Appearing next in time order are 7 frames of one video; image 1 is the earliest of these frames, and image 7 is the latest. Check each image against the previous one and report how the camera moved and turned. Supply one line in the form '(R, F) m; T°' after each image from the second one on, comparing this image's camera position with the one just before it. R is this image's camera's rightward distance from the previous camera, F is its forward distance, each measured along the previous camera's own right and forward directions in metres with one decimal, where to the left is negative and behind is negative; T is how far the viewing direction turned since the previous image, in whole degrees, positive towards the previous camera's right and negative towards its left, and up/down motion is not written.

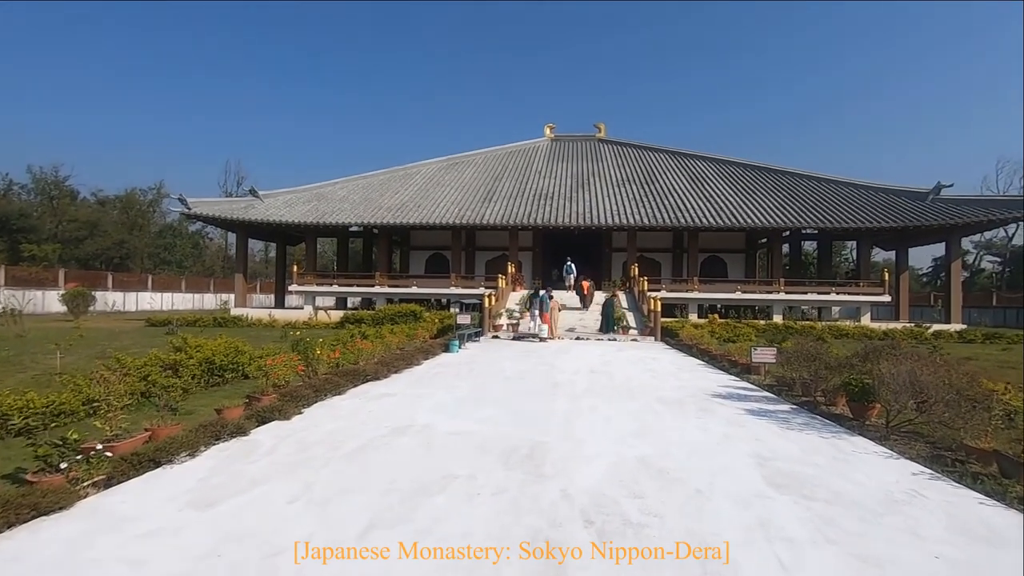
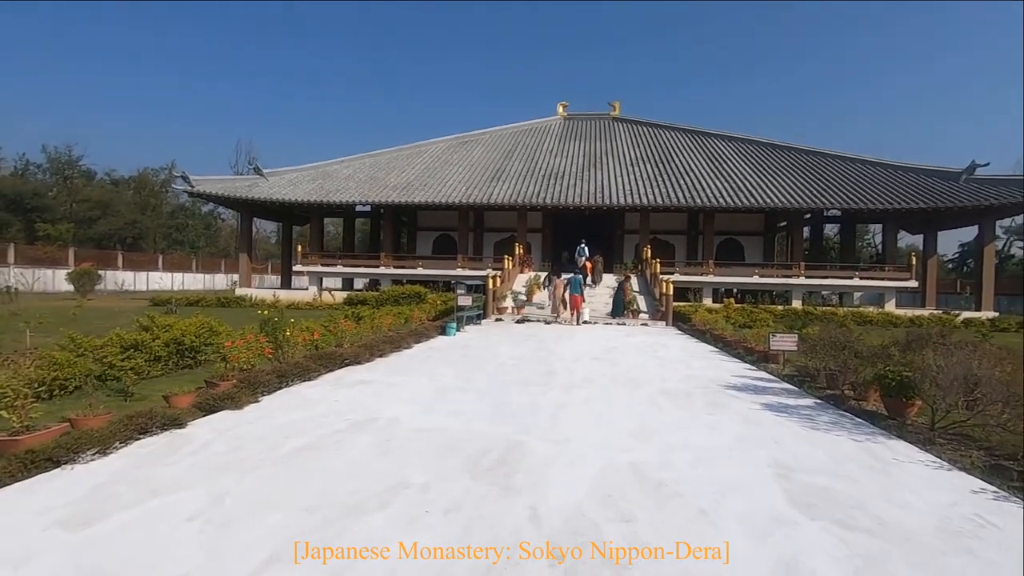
(+0.3, +0.8) m; -1°
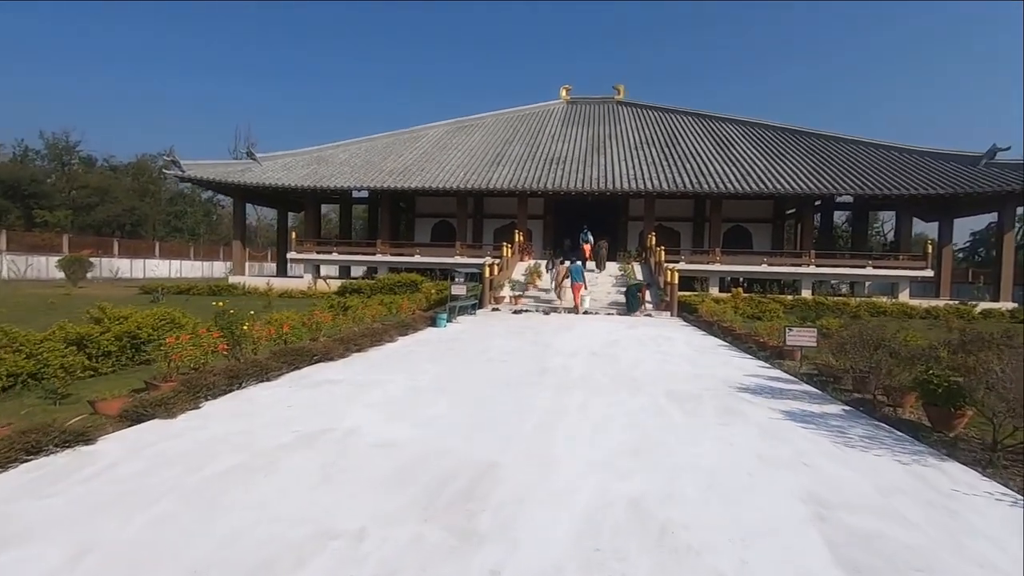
(+0.2, +0.8) m; 0°
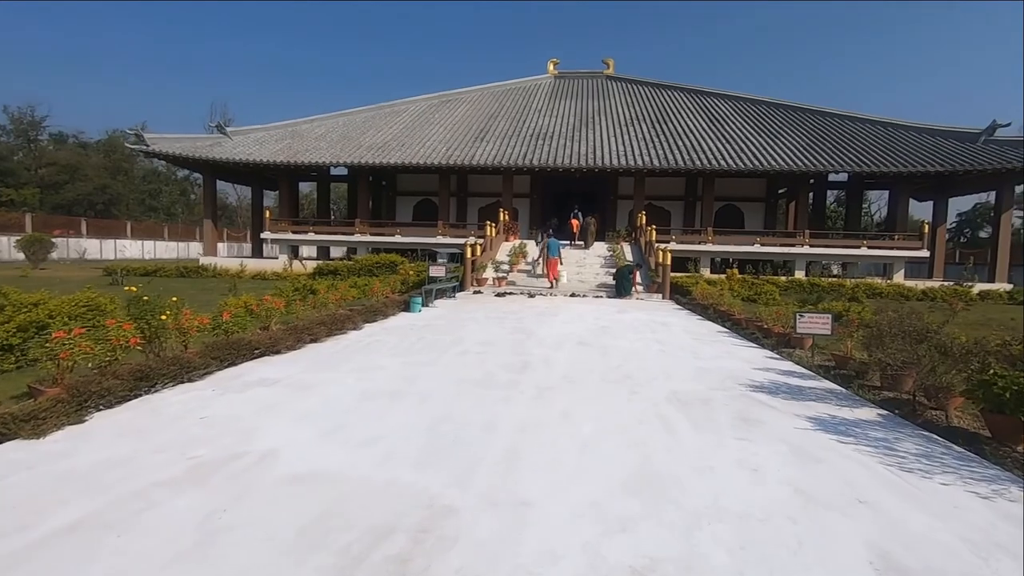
(+0.1, +0.9) m; +1°
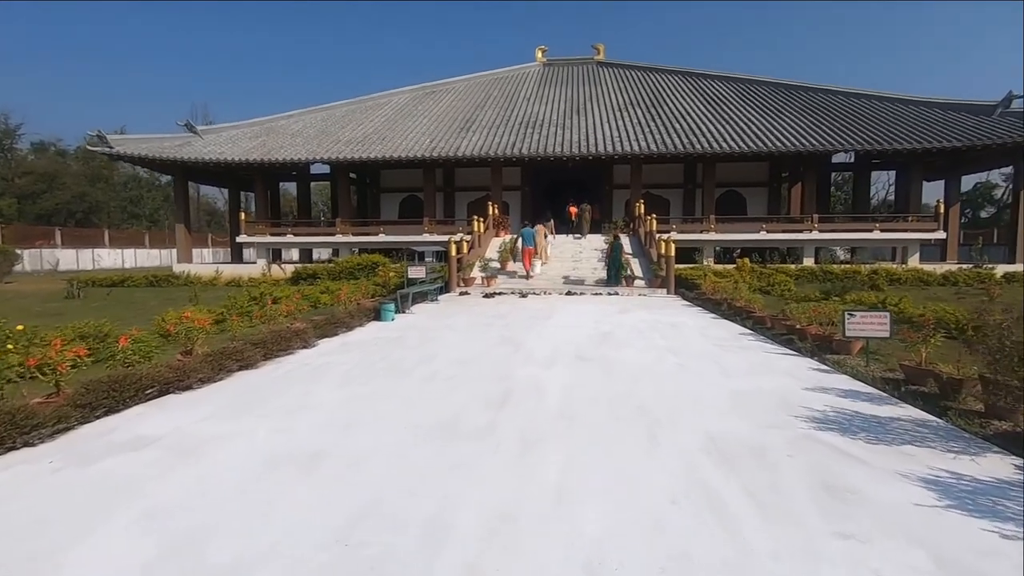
(+0.2, +1.4) m; 0°
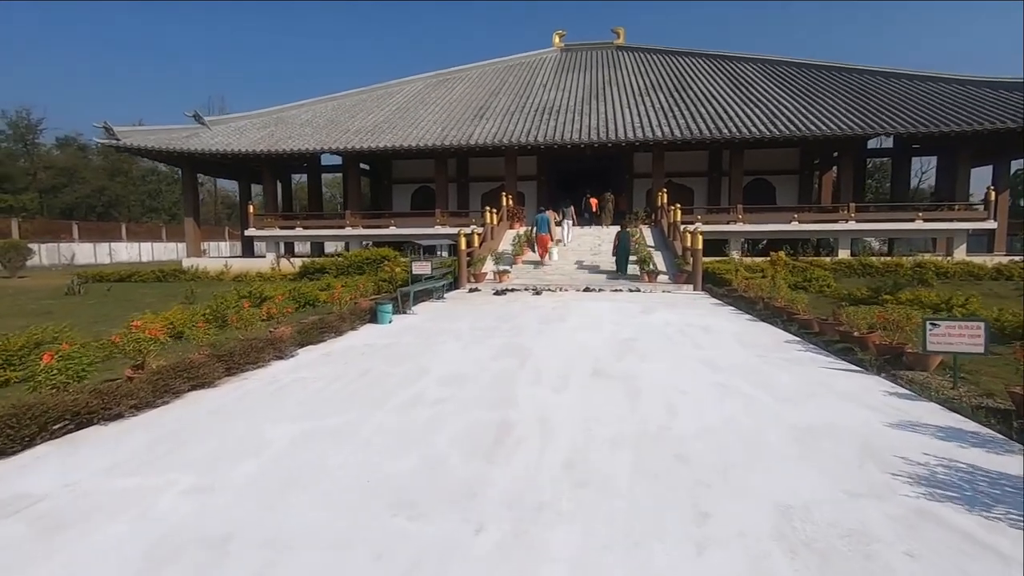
(+0.1, +0.9) m; -2°
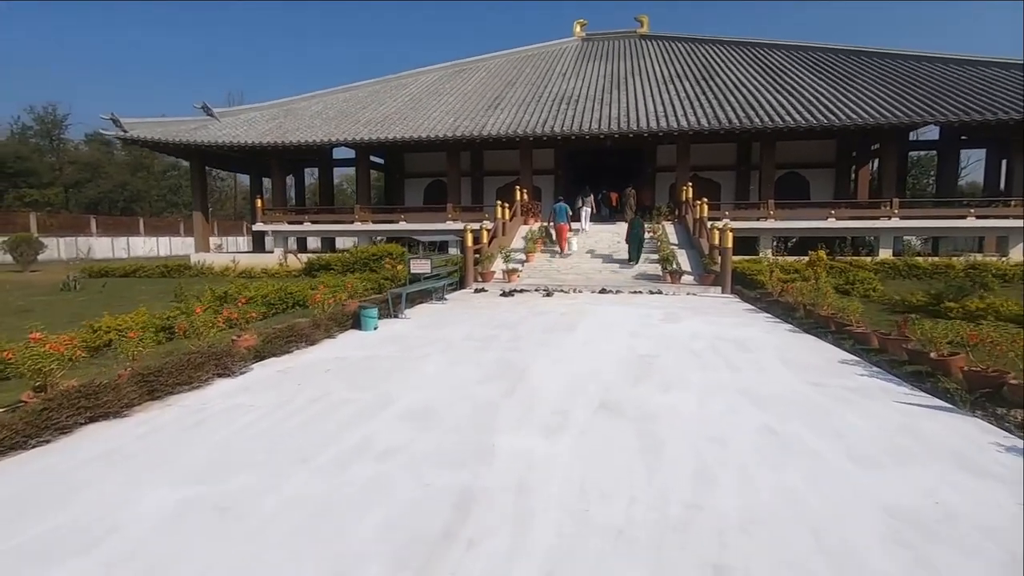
(+0.2, +1.0) m; -2°
